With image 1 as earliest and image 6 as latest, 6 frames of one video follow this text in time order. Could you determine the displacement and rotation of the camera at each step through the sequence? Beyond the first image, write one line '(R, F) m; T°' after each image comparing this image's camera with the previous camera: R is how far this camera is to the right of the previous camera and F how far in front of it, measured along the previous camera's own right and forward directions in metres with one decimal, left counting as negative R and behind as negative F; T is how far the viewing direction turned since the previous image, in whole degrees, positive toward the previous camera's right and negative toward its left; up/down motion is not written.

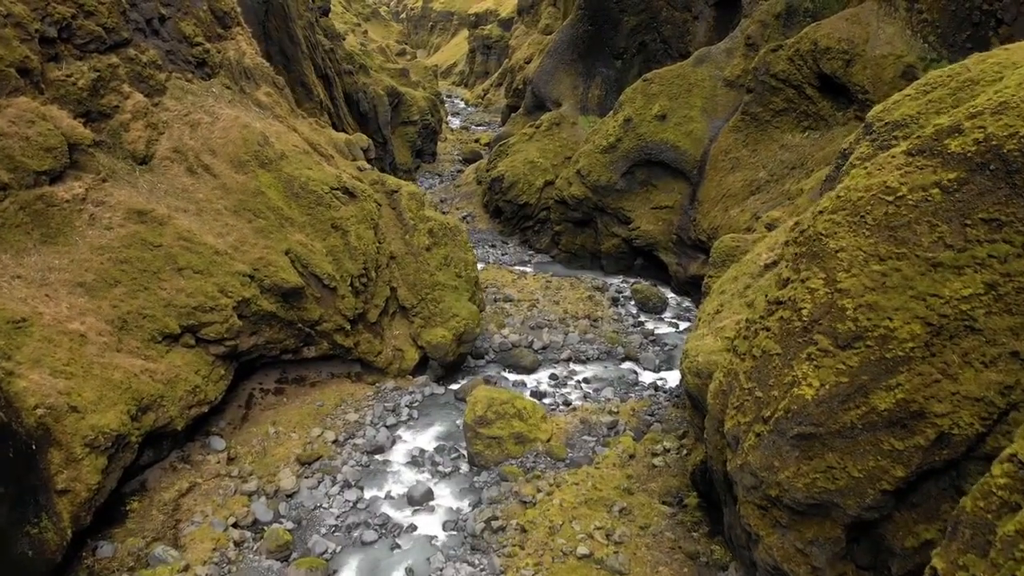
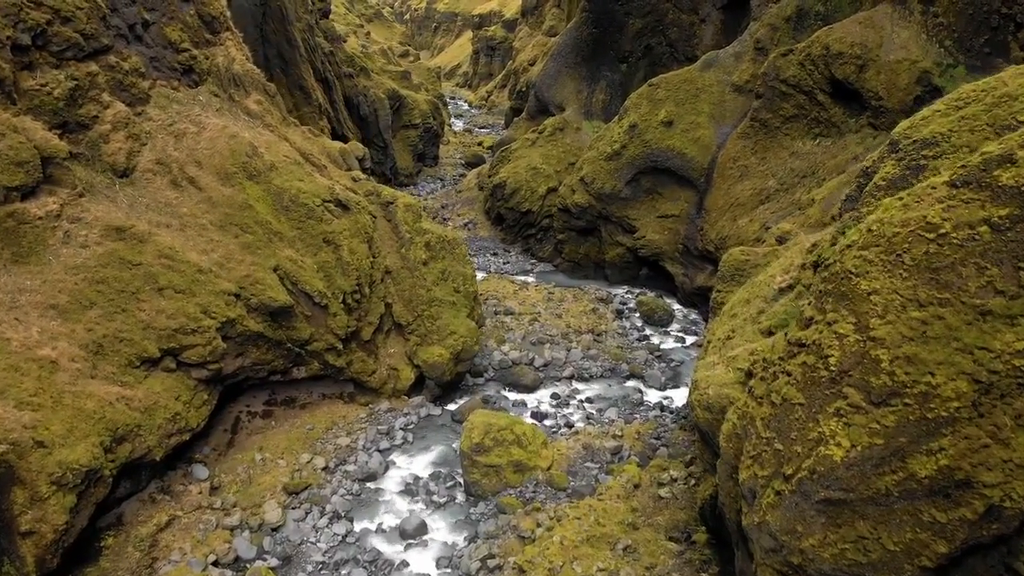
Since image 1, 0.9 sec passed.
(+0.1, +0.7) m; 0°
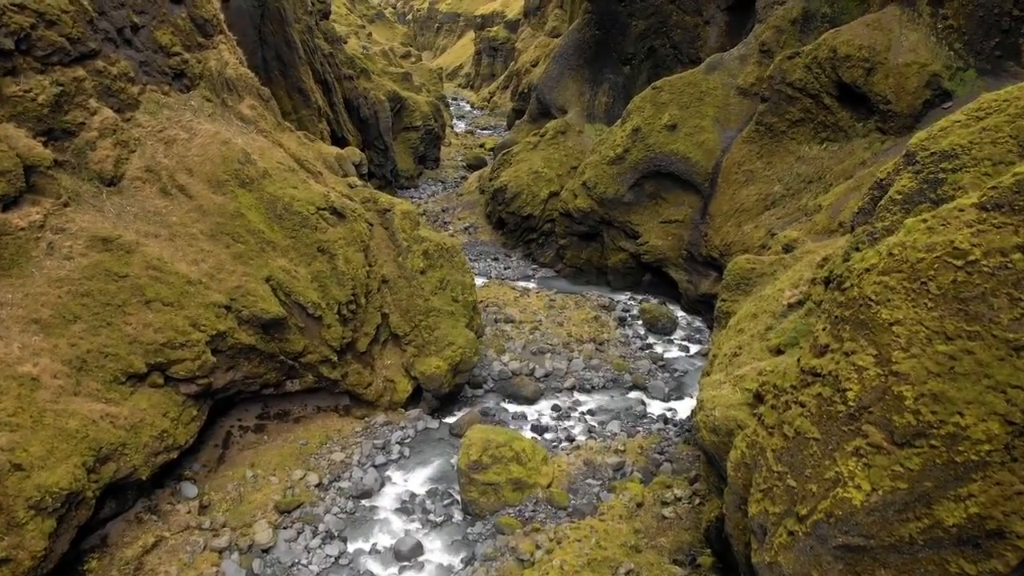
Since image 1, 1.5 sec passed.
(+0.1, +0.4) m; 0°
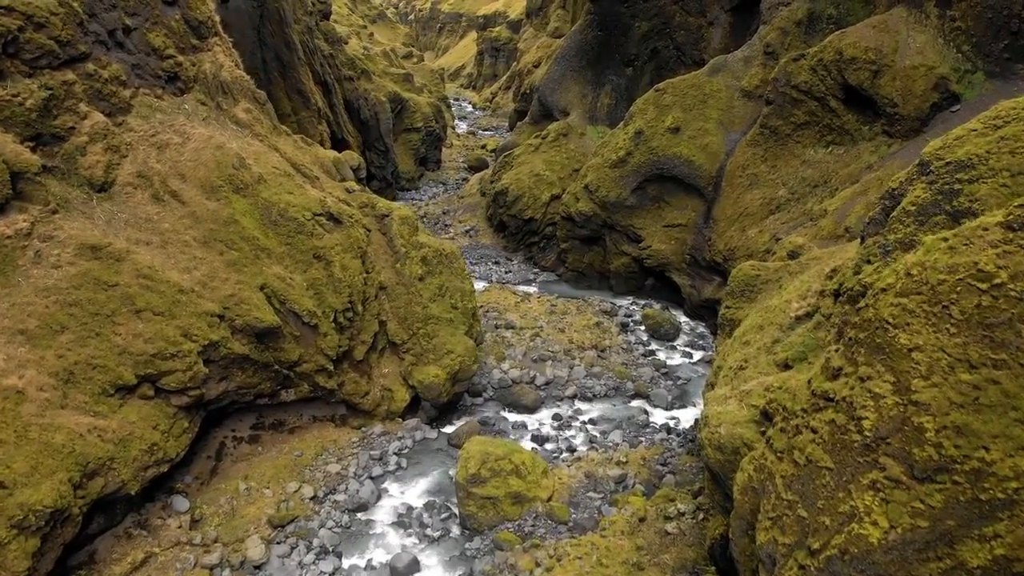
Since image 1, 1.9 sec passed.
(0.0, +0.3) m; 0°
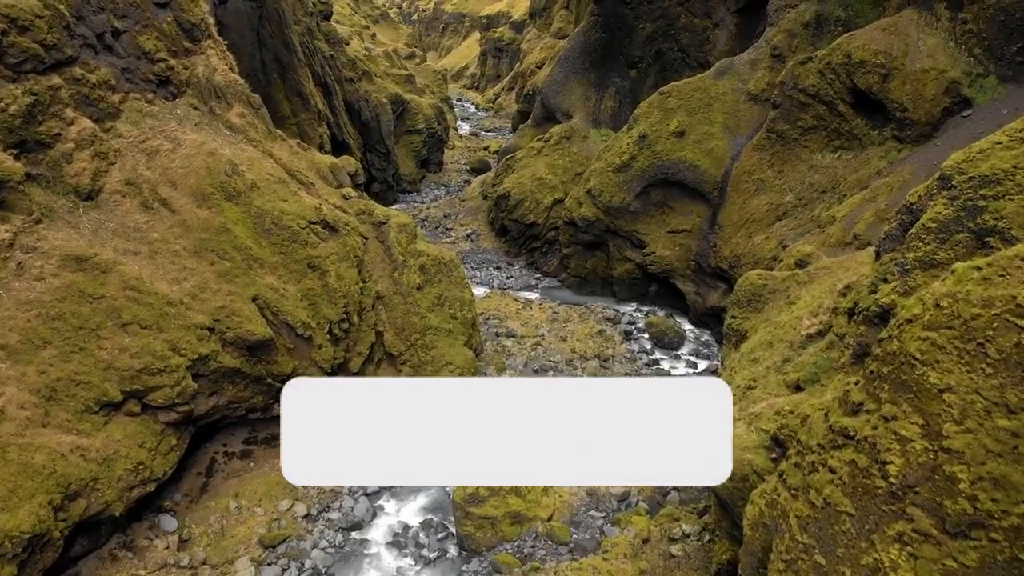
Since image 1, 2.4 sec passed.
(+0.1, +0.4) m; 0°
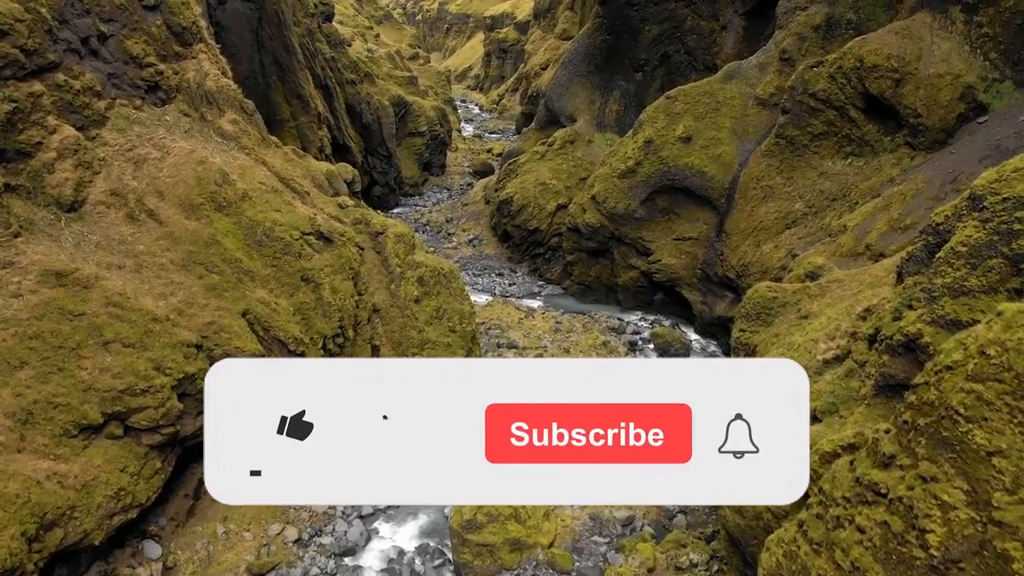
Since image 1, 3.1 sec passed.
(+0.1, +0.5) m; 0°
